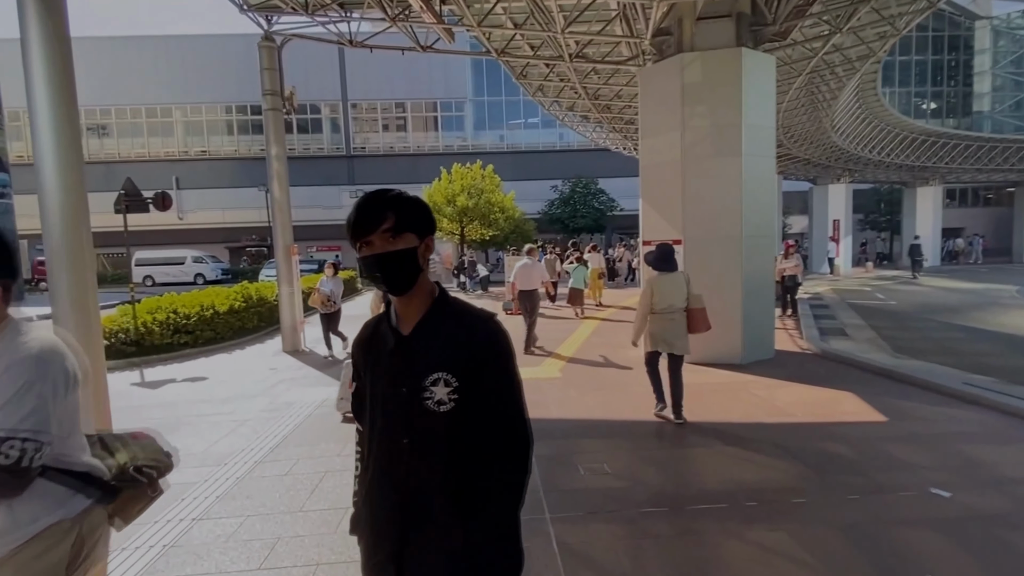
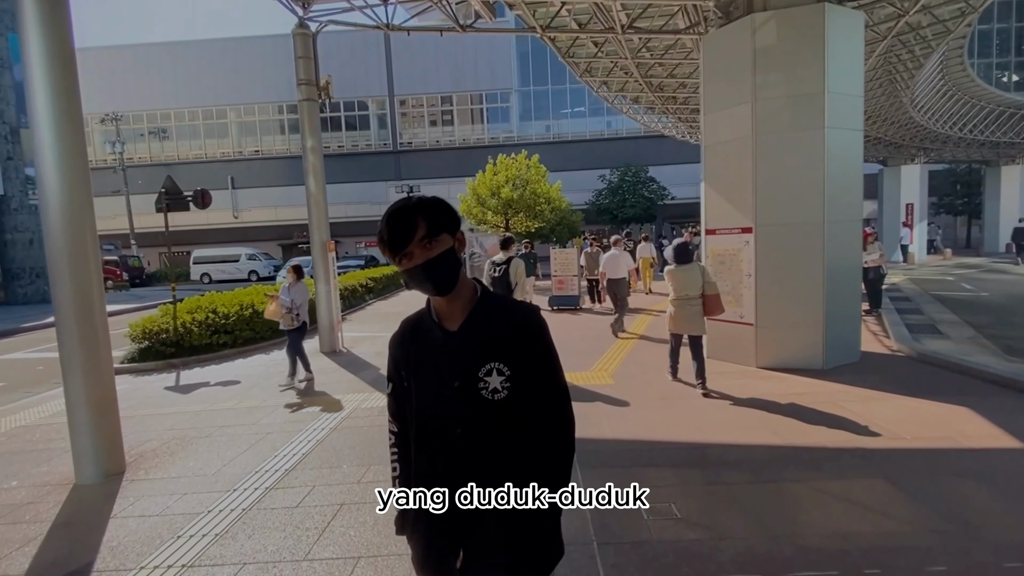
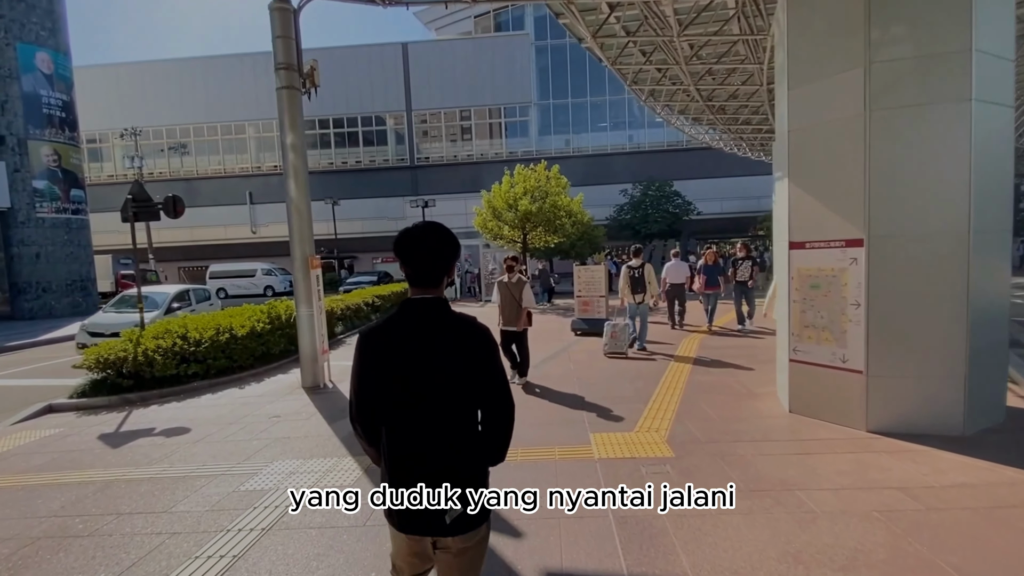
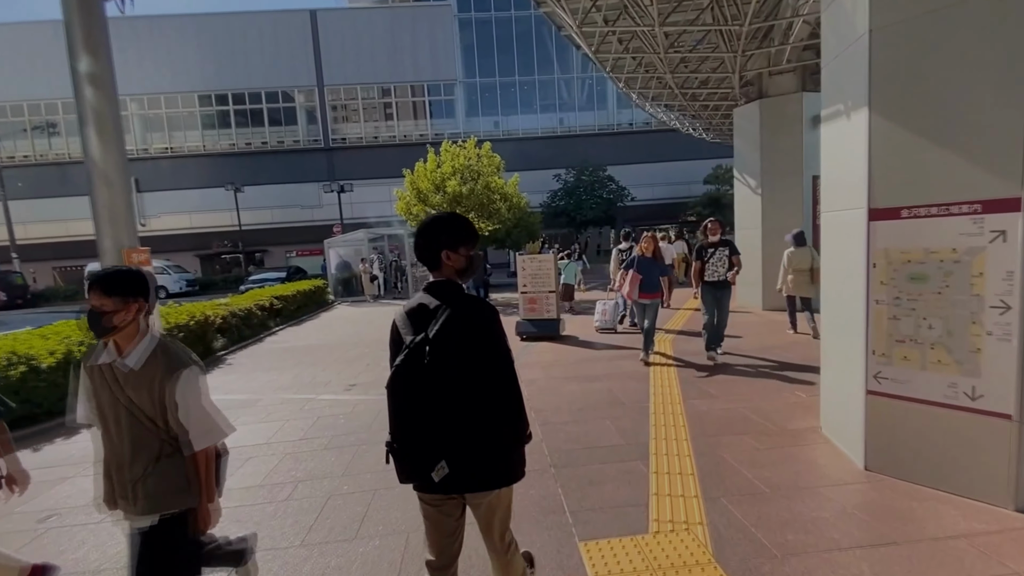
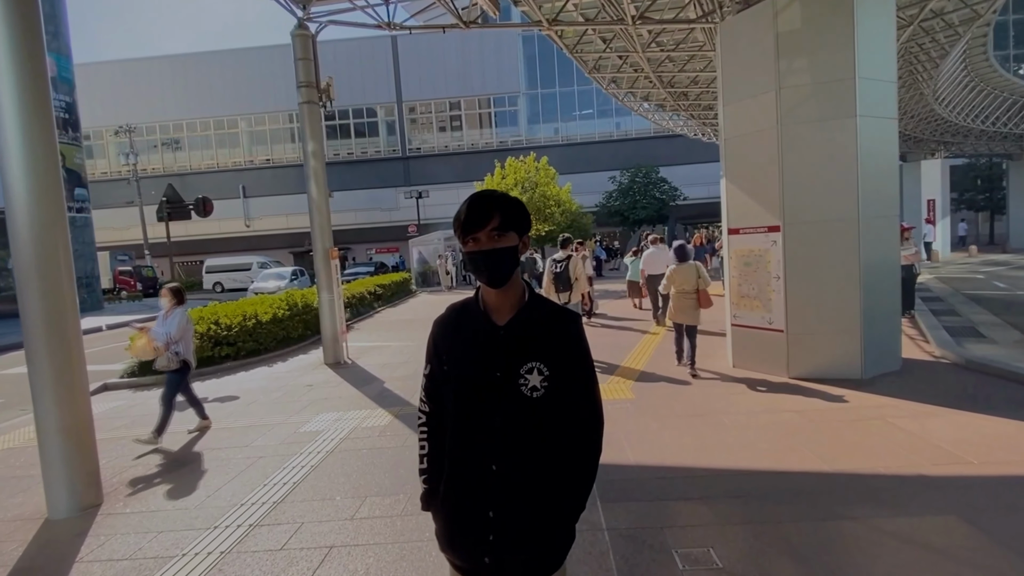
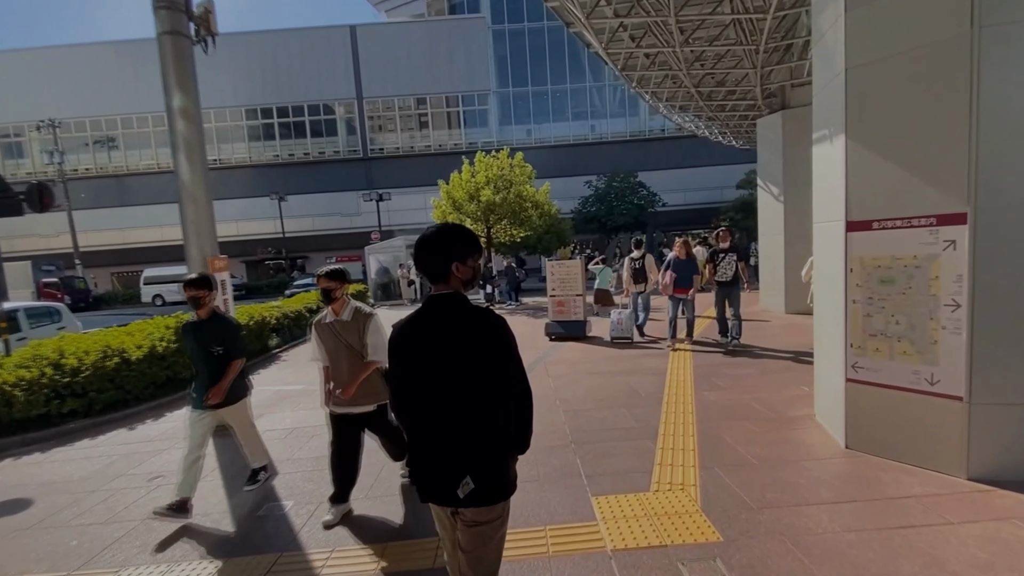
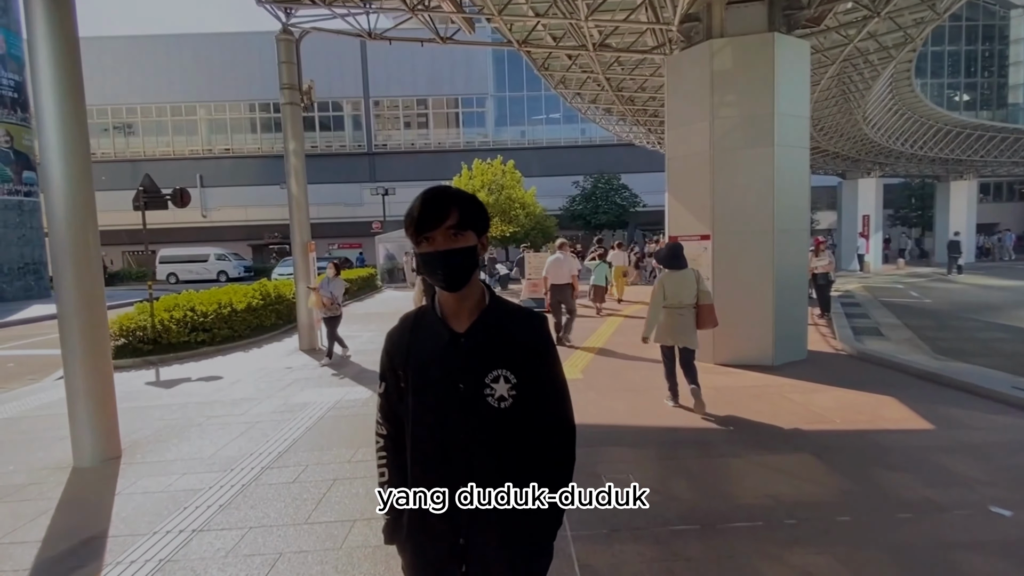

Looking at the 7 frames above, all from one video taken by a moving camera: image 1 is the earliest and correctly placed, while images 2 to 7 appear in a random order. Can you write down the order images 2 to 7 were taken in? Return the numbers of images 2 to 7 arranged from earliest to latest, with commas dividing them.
7, 2, 5, 3, 6, 4
